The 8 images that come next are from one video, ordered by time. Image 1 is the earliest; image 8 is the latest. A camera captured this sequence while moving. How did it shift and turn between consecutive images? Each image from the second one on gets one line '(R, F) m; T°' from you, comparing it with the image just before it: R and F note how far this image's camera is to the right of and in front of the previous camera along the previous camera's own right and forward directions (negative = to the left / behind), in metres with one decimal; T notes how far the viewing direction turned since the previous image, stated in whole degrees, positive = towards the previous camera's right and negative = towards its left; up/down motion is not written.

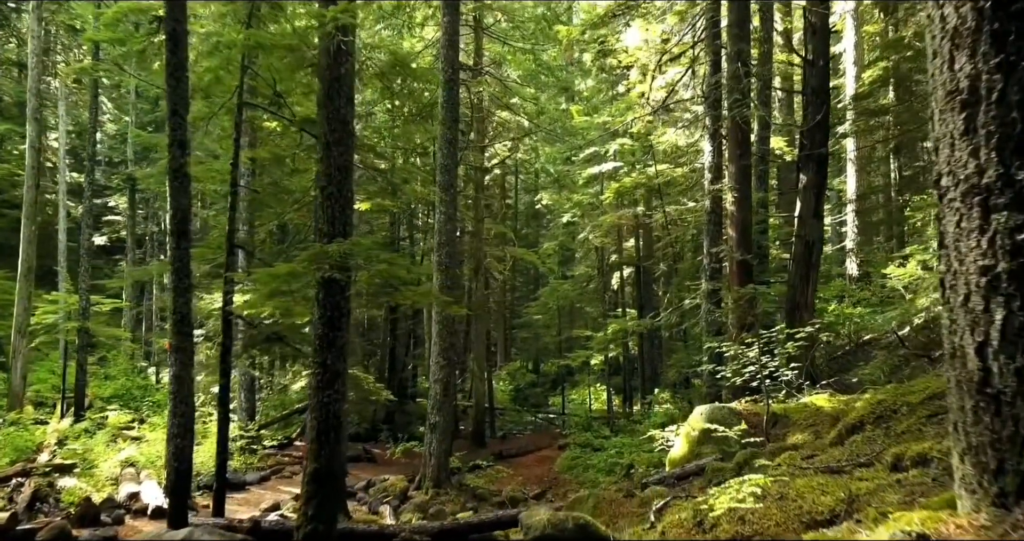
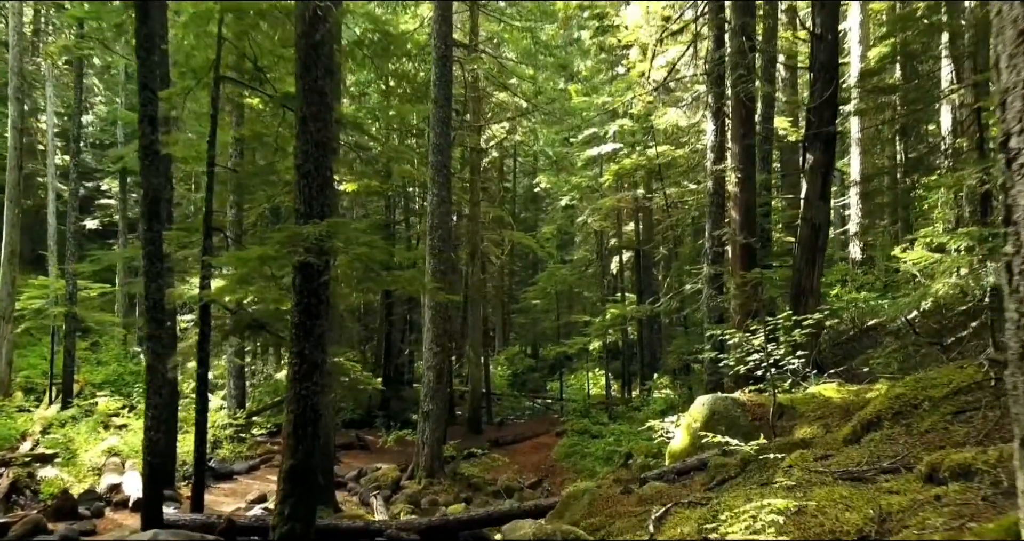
(+0.1, +0.4) m; 0°
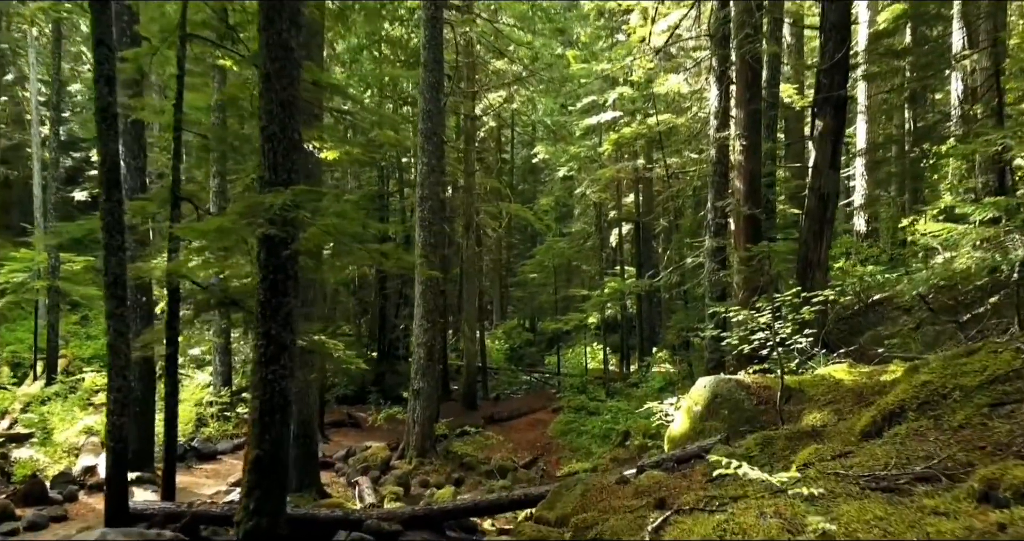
(+0.1, +0.5) m; 0°
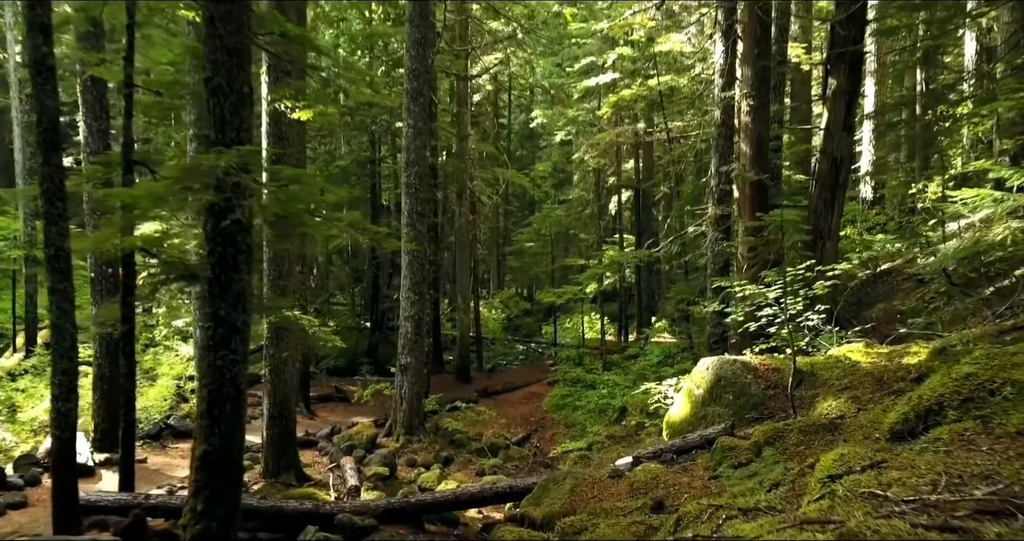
(+0.1, +0.6) m; 0°
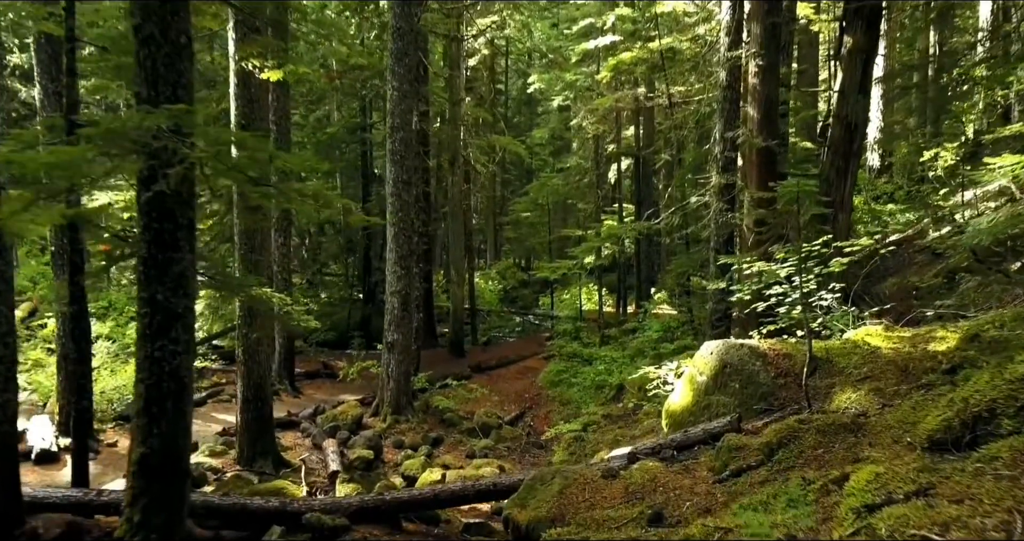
(+0.1, +0.6) m; 0°
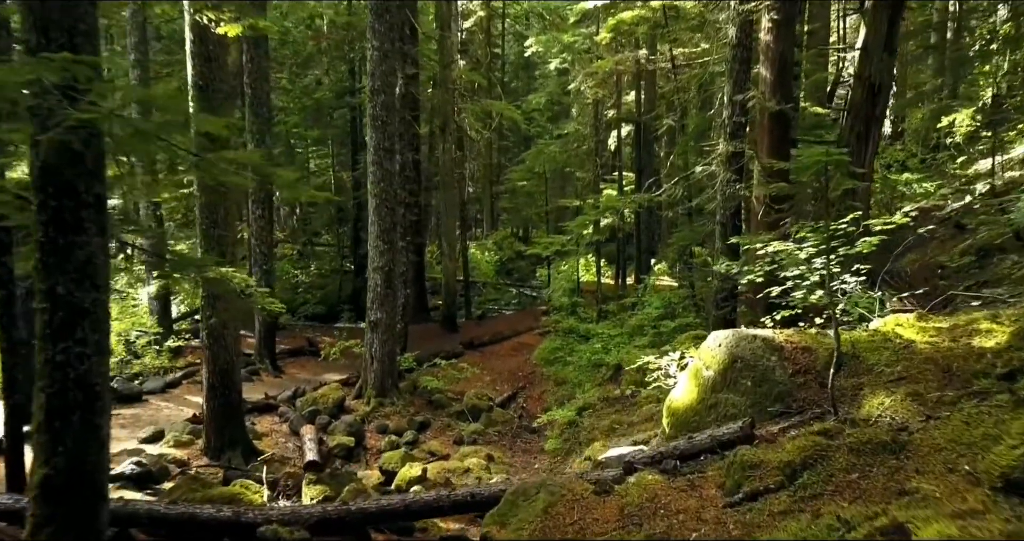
(+0.1, +0.7) m; 0°
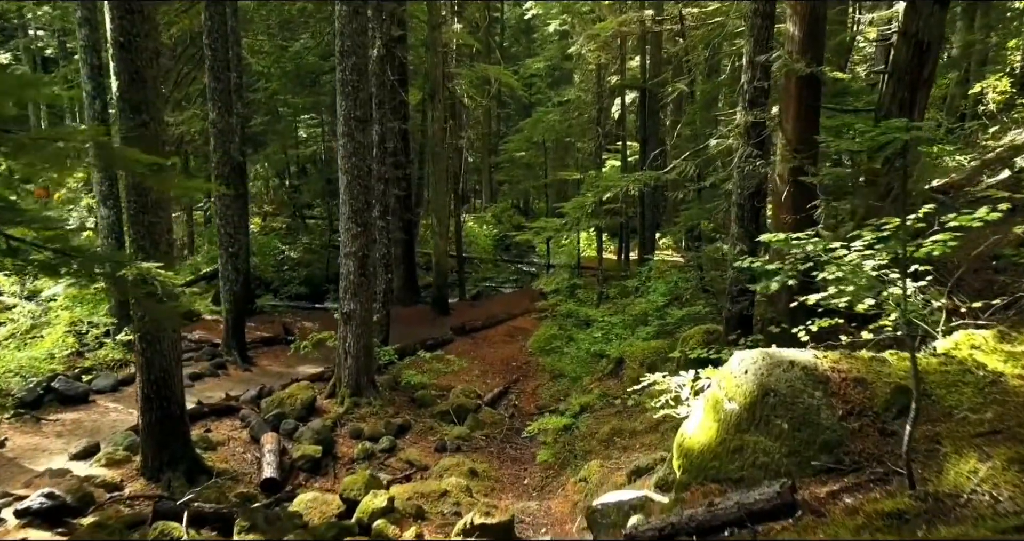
(+0.2, +1.1) m; 0°
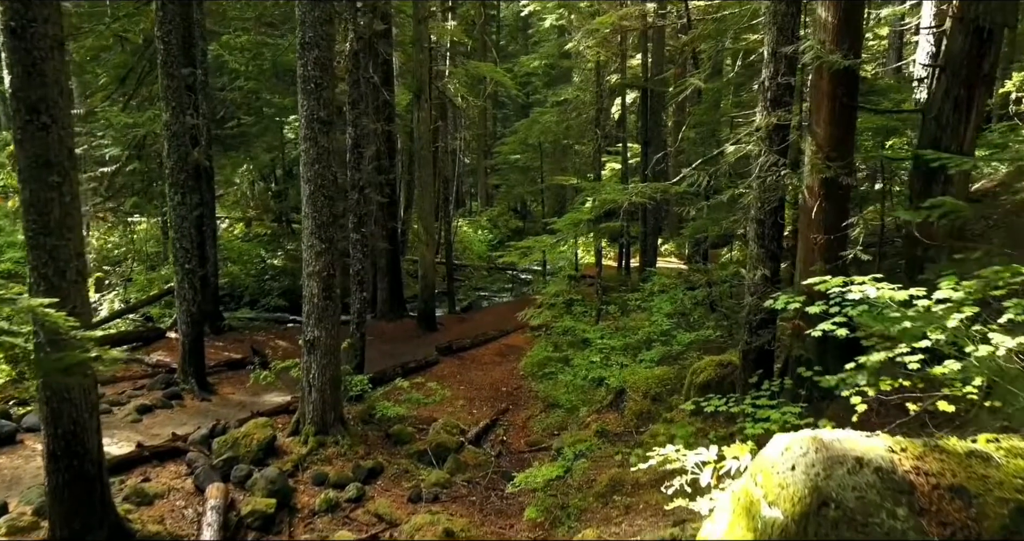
(+0.2, +1.1) m; 0°
